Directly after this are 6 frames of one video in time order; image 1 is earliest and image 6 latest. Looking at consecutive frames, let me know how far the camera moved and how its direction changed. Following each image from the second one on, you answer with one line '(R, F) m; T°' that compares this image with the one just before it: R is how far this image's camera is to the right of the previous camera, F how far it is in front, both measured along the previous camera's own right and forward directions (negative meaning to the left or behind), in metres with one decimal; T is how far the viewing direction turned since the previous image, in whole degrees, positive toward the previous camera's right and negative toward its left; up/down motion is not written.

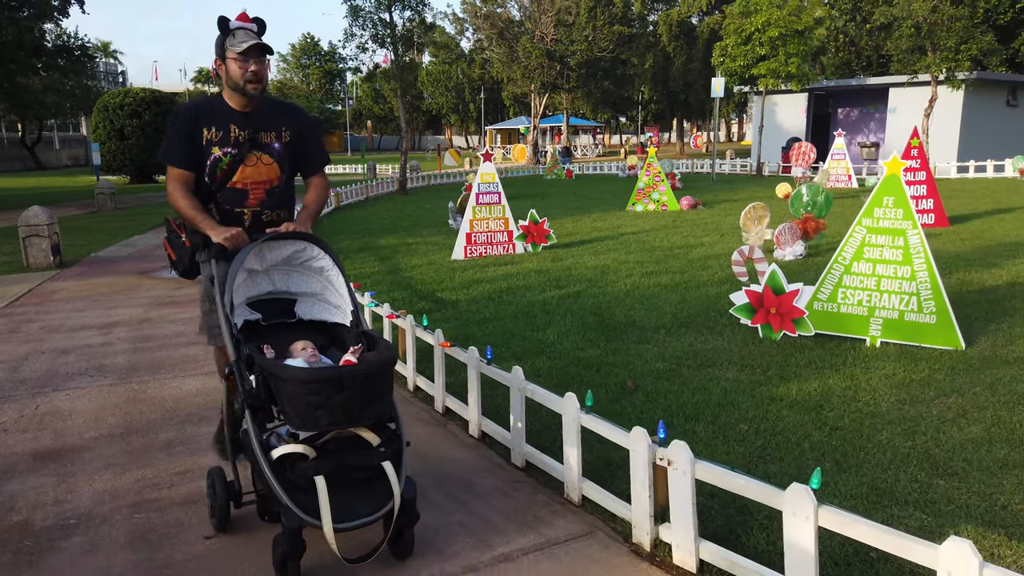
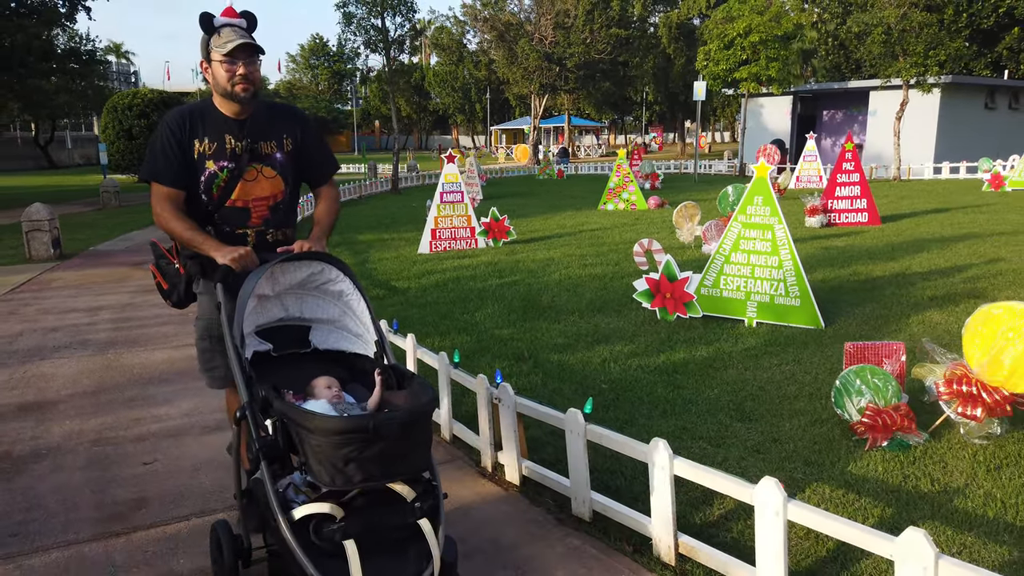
(+0.8, -0.9) m; -1°
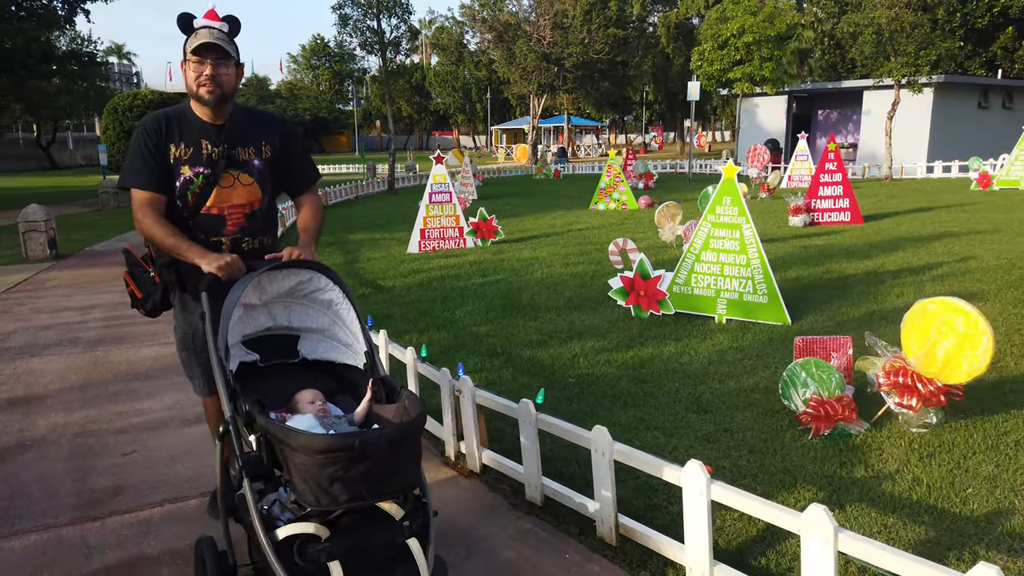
(+0.3, -0.2) m; 0°
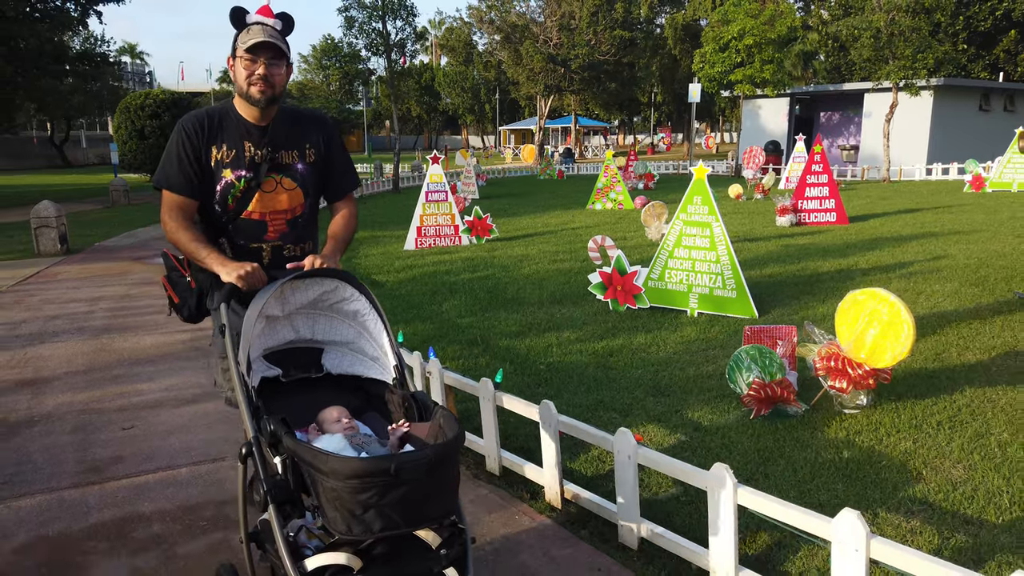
(+0.3, -0.4) m; -1°
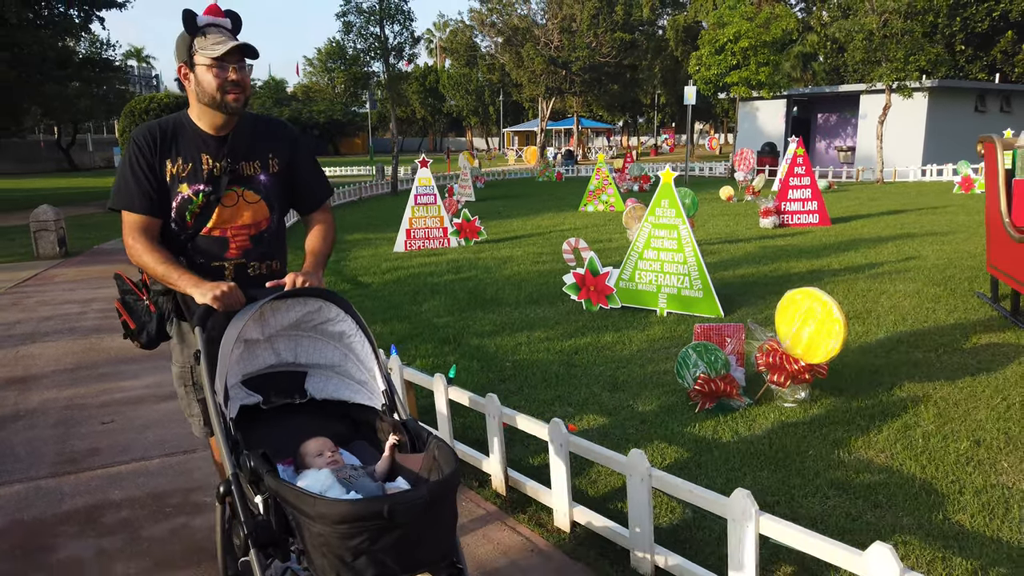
(+0.3, -0.2) m; 0°
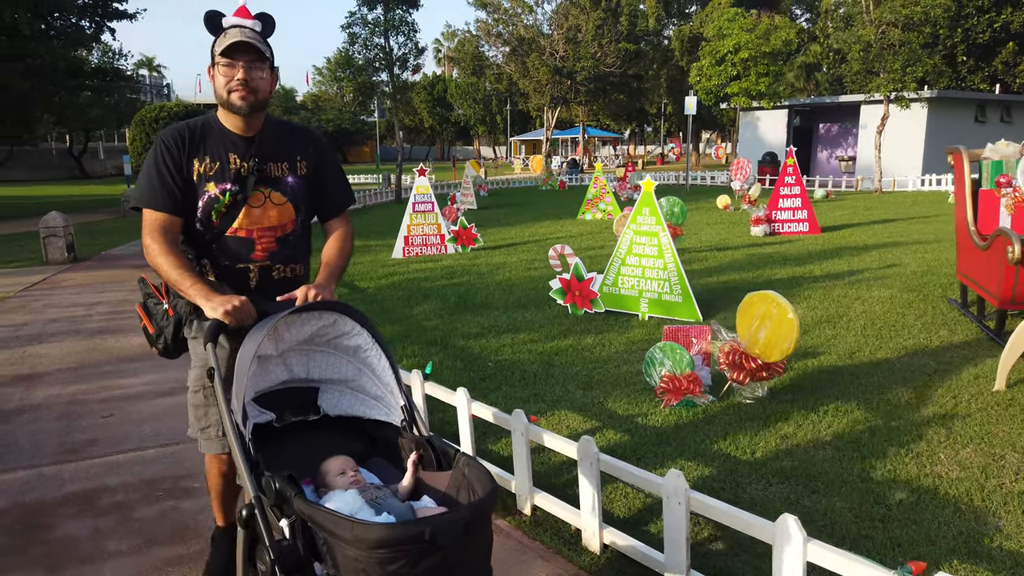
(+0.2, -0.3) m; -1°
